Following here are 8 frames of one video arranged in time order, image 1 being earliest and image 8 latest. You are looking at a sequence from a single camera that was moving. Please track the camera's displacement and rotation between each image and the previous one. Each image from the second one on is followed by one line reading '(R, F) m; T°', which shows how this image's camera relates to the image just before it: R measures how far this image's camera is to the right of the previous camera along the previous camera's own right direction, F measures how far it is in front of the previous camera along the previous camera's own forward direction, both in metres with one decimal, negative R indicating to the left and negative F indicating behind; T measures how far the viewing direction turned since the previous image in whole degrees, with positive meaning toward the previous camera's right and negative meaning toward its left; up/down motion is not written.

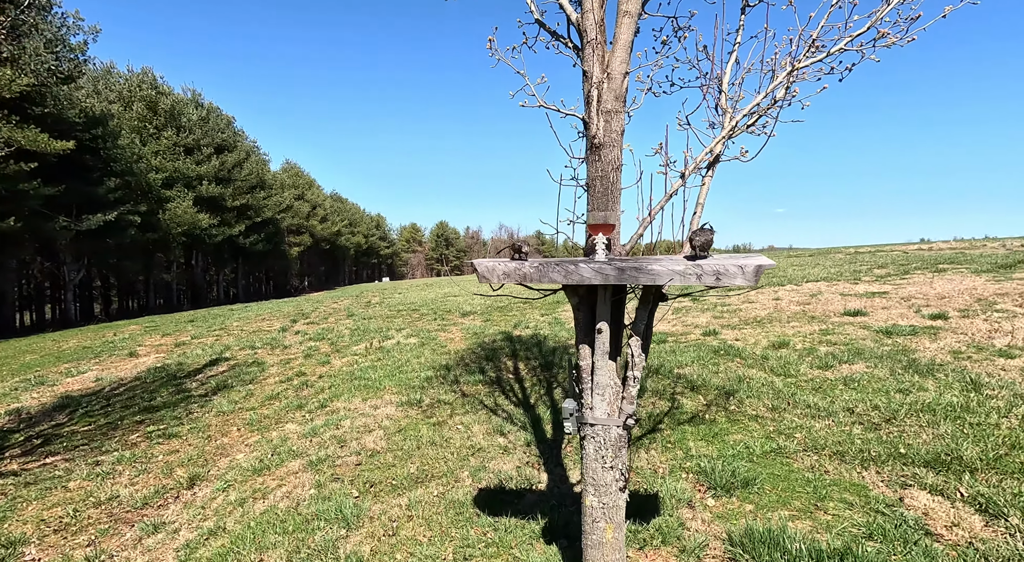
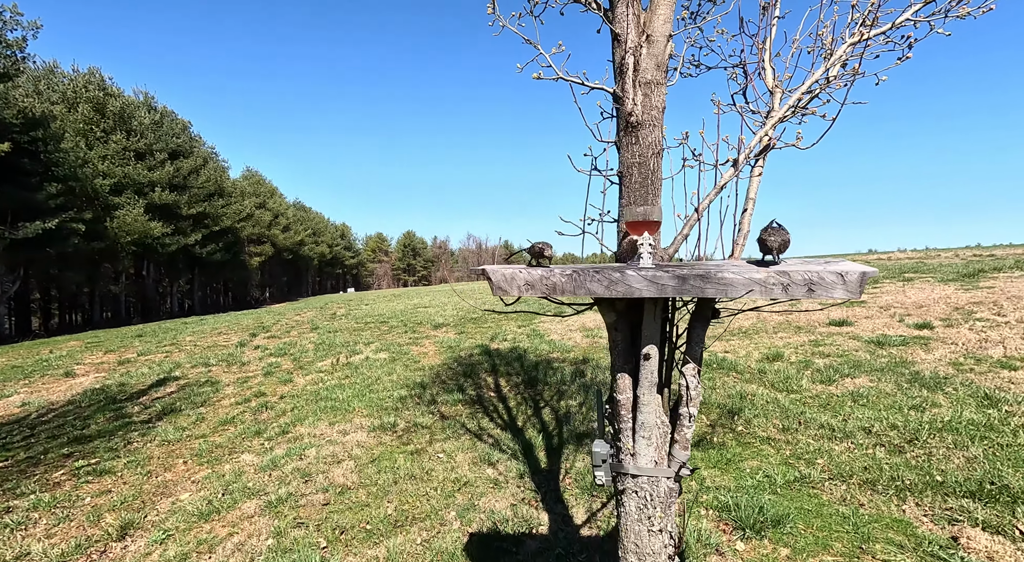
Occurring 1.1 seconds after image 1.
(-0.2, +0.7) m; +3°
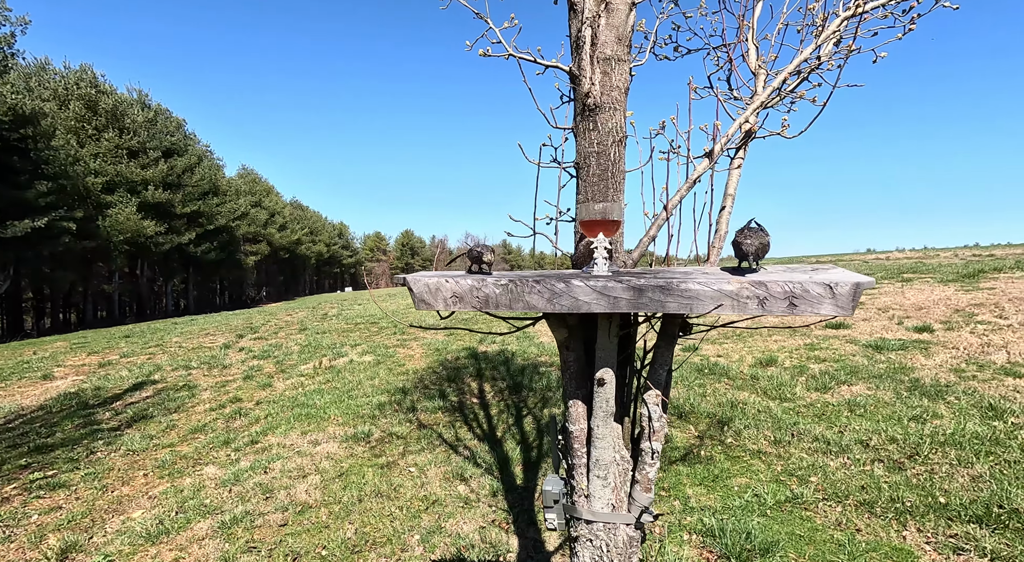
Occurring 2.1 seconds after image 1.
(+0.2, +0.4) m; 0°
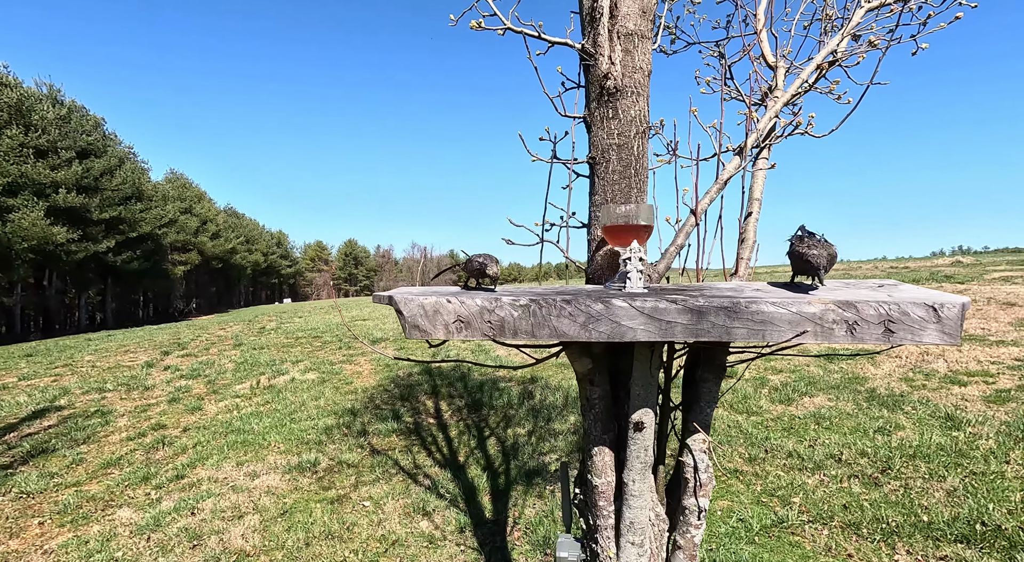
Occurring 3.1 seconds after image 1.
(-0.2, +0.4) m; +6°
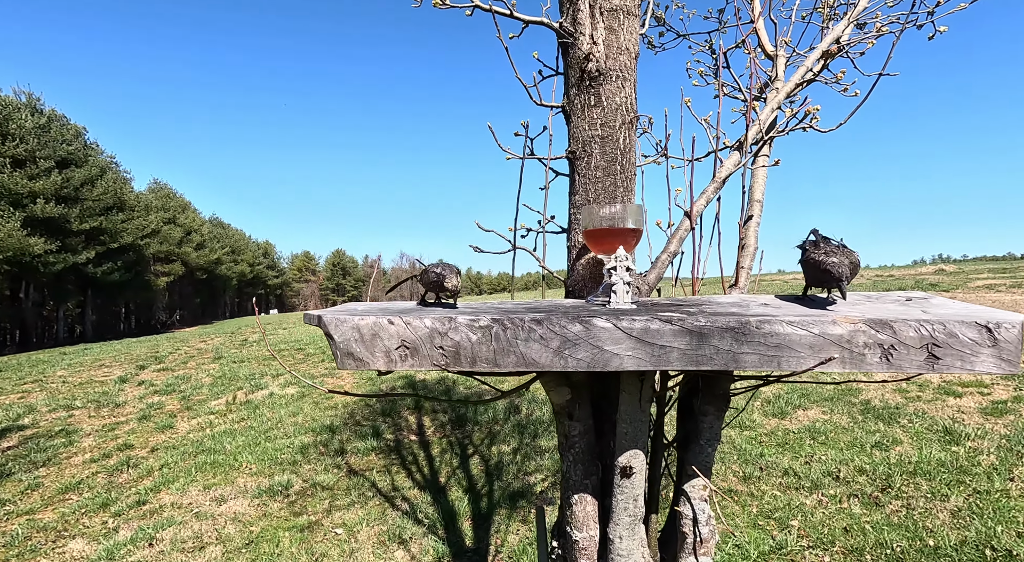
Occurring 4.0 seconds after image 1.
(+0.1, +0.3) m; +1°
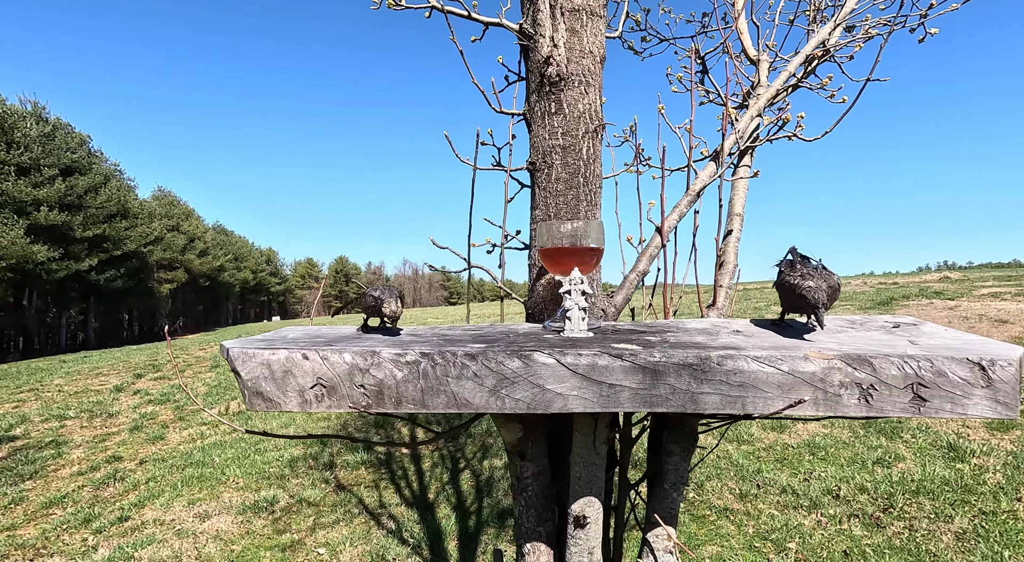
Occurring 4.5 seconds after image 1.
(+0.1, +0.1) m; 0°
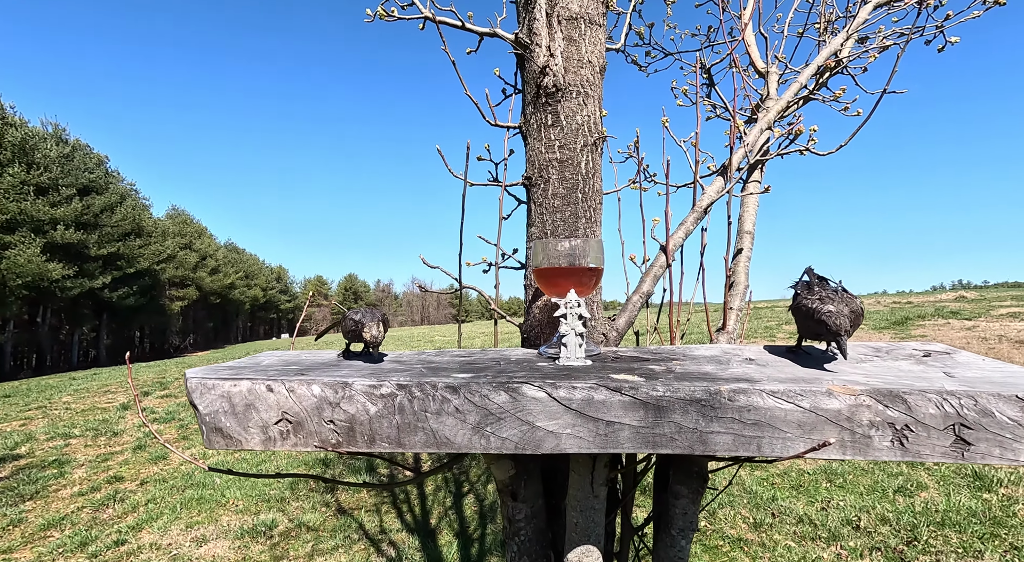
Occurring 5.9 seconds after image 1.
(0.0, +0.1) m; -1°
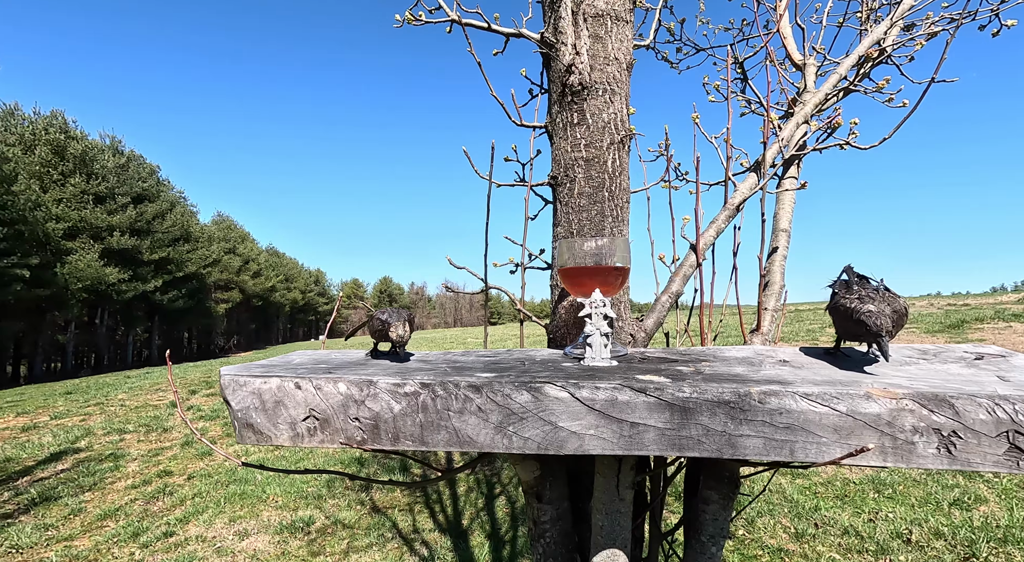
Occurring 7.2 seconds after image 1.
(0.0, 0.0) m; -4°
